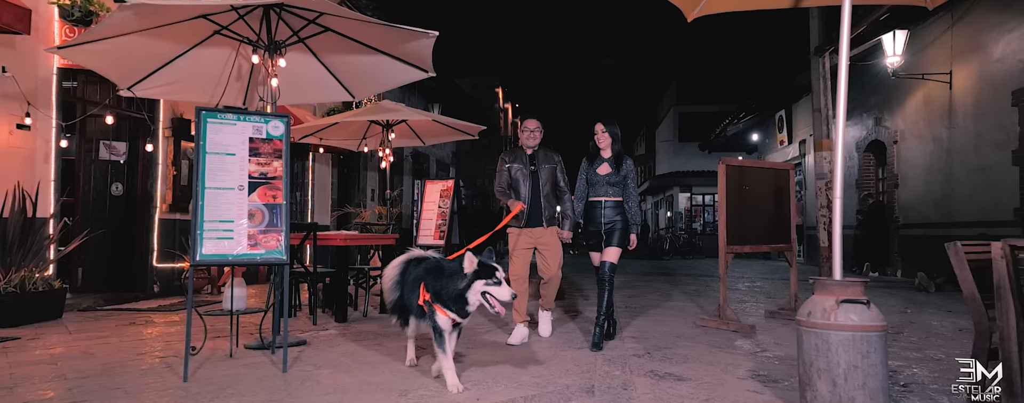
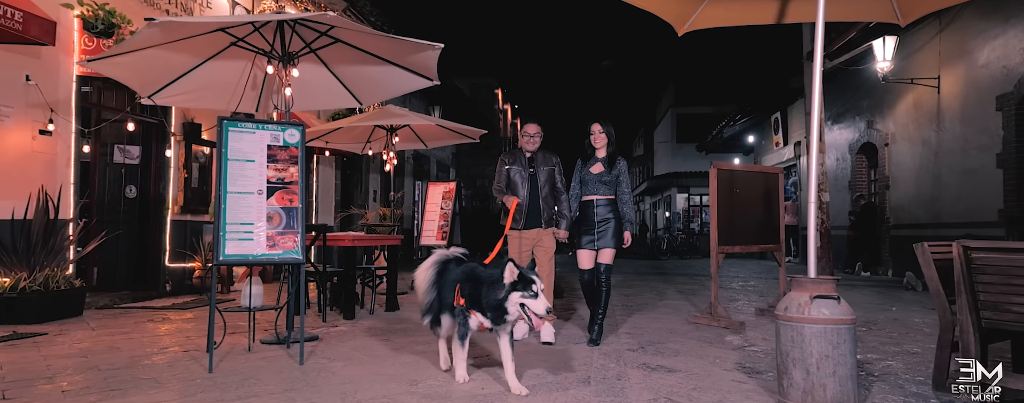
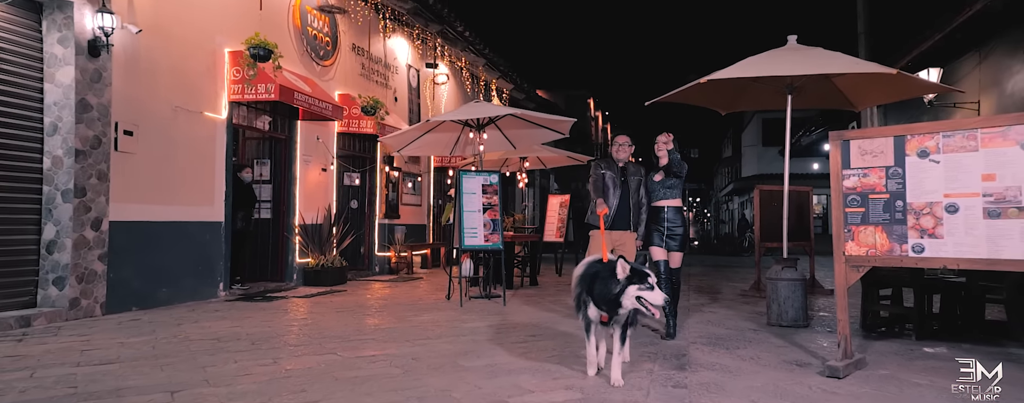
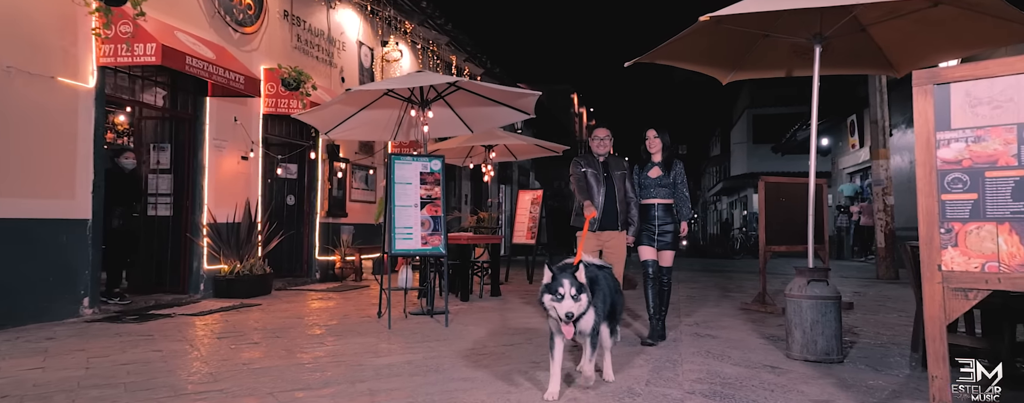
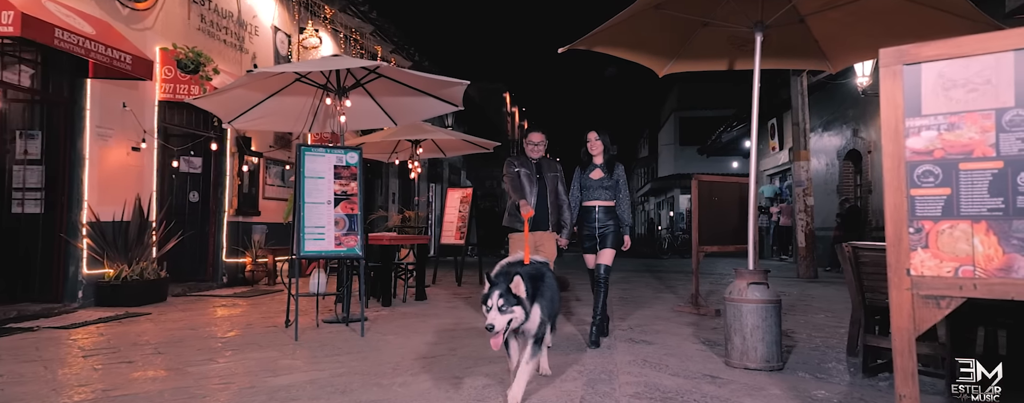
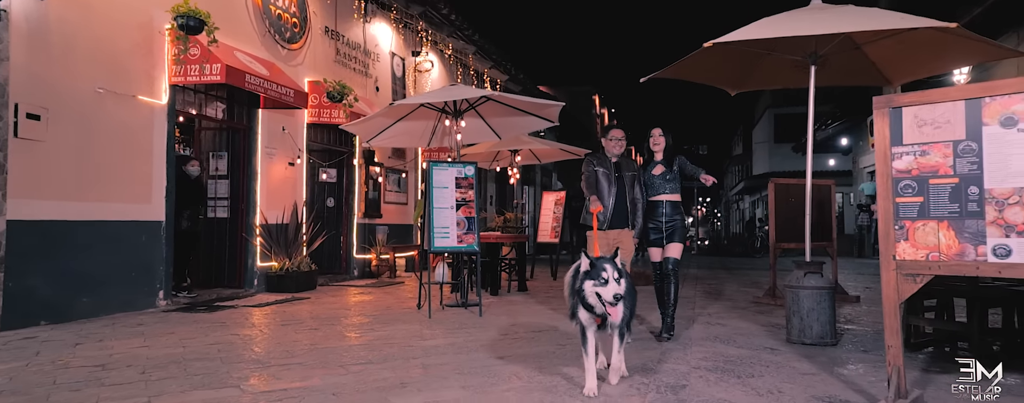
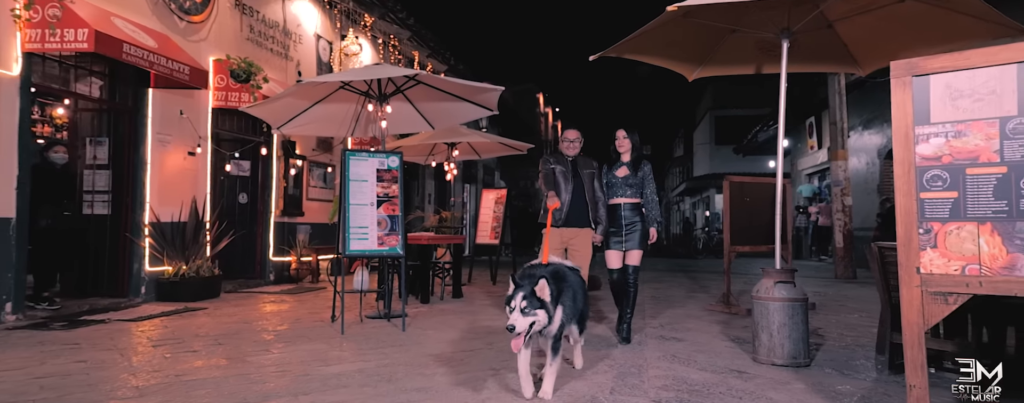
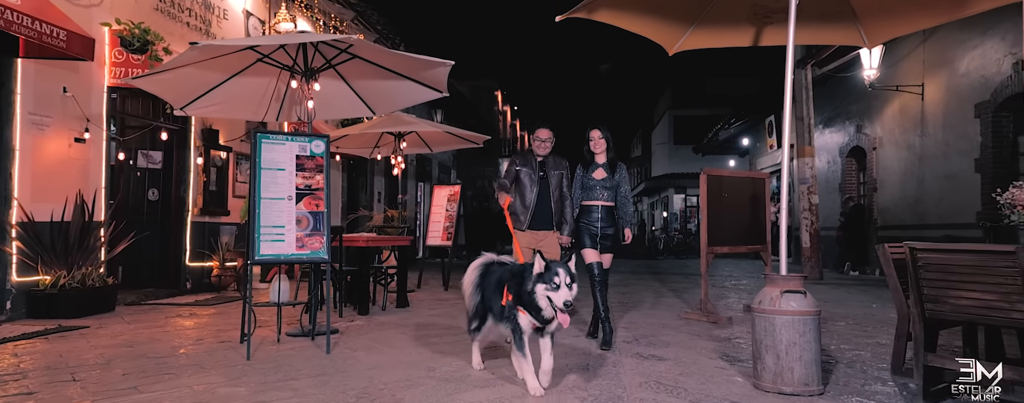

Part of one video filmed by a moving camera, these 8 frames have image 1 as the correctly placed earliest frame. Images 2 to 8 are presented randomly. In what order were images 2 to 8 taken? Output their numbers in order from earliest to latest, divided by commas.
2, 8, 5, 7, 4, 6, 3
